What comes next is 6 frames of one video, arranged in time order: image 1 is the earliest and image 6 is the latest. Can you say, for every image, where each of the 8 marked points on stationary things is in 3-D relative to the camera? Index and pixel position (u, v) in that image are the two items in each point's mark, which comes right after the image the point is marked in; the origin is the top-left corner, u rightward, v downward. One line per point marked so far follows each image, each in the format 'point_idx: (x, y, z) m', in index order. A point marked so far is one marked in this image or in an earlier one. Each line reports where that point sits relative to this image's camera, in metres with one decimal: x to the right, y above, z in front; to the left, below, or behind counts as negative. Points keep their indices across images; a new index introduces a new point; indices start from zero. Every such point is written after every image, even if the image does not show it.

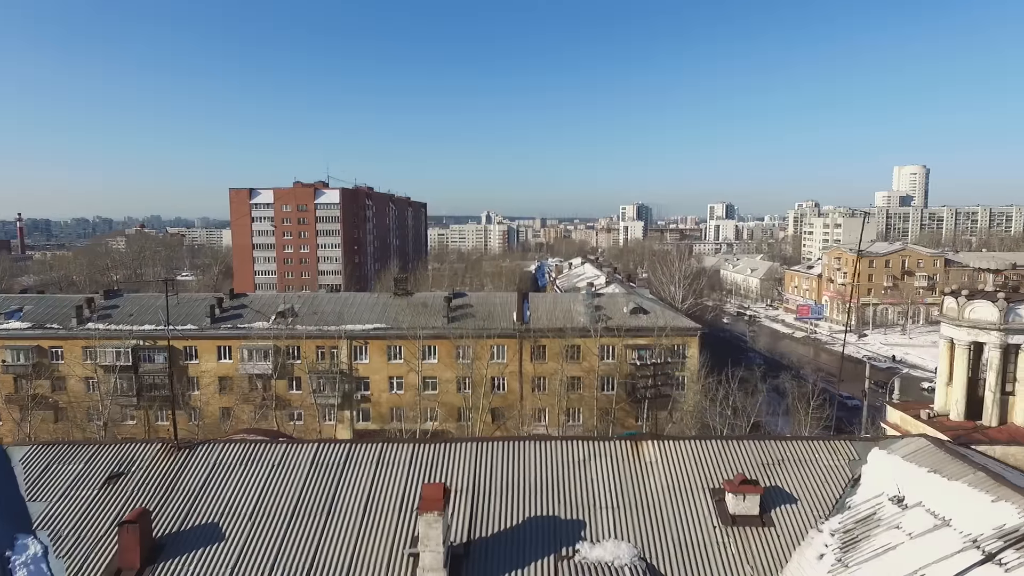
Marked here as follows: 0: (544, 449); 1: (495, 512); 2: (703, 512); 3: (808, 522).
0: (+0.4, -2.0, +7.2) m
1: (-0.2, -2.4, +6.4) m
2: (+2.1, -2.4, +6.4) m
3: (+3.1, -2.5, +6.2) m
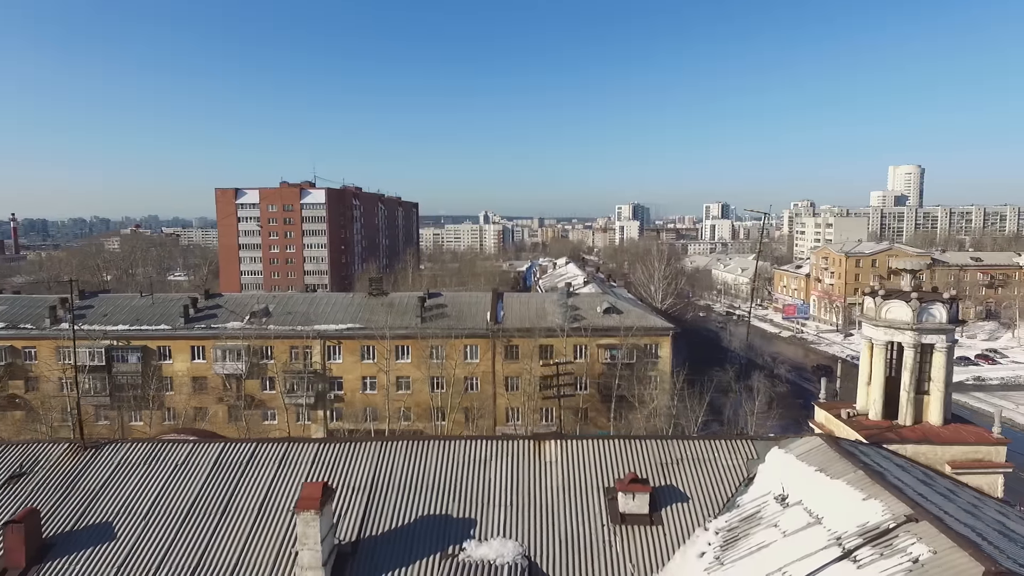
0: (-0.8, -2.0, +7.2) m
1: (-1.4, -2.4, +6.4) m
2: (+0.9, -2.4, +6.4) m
3: (+2.0, -2.5, +6.3) m
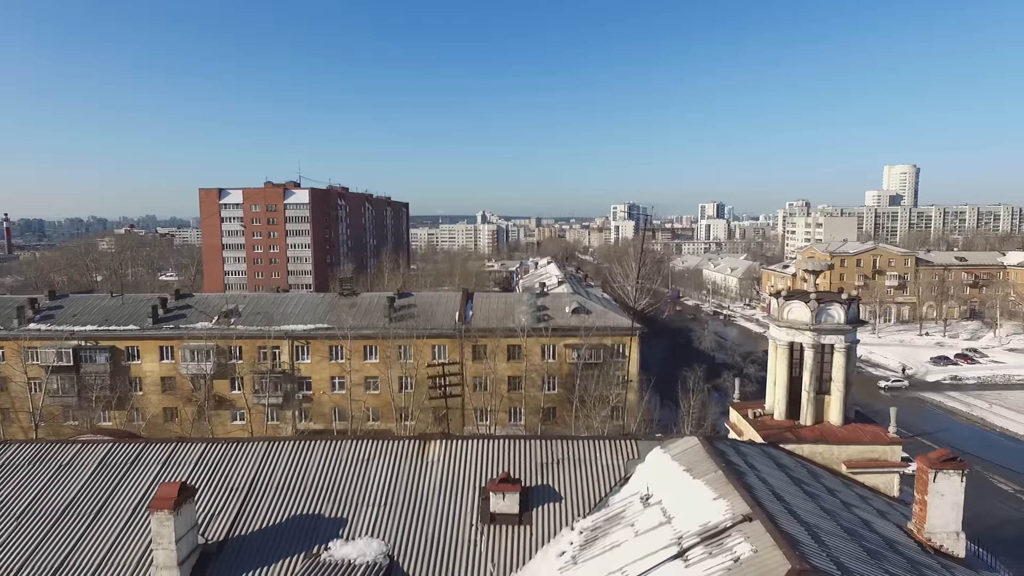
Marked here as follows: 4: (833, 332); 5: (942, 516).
0: (-2.2, -2.0, +7.3) m
1: (-2.8, -2.5, +6.5) m
2: (-0.5, -2.5, +6.5) m
3: (+0.5, -2.5, +6.4) m
4: (+4.6, -0.6, +8.4) m
5: (+4.7, -2.5, +6.4) m
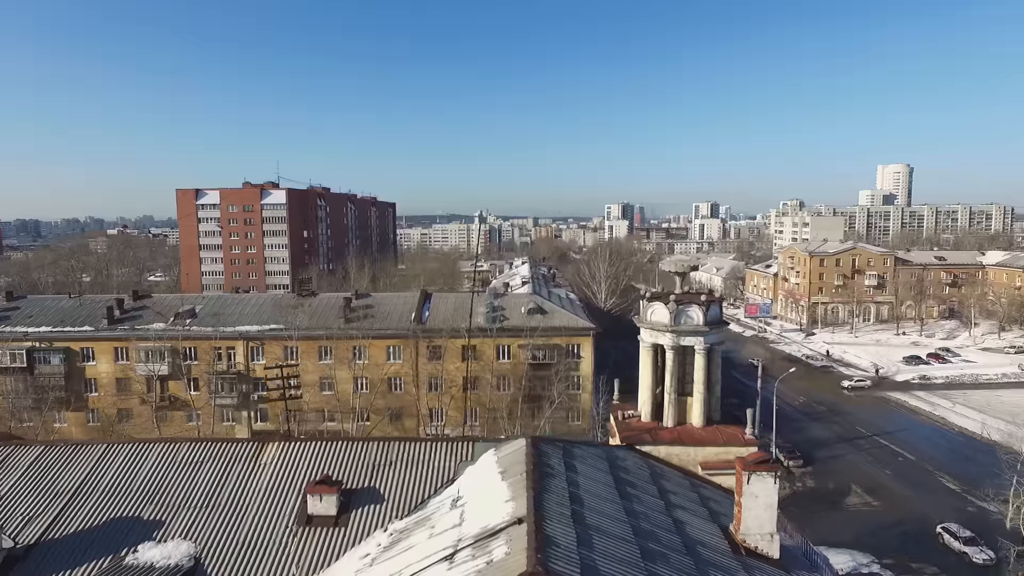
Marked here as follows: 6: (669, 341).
0: (-4.2, -2.0, +7.3) m
1: (-4.8, -2.5, +6.5) m
2: (-2.5, -2.5, +6.5) m
3: (-1.5, -2.6, +6.4) m
4: (+2.6, -0.7, +8.4) m
5: (+2.7, -2.5, +6.4) m
6: (+2.3, -0.8, +8.5) m
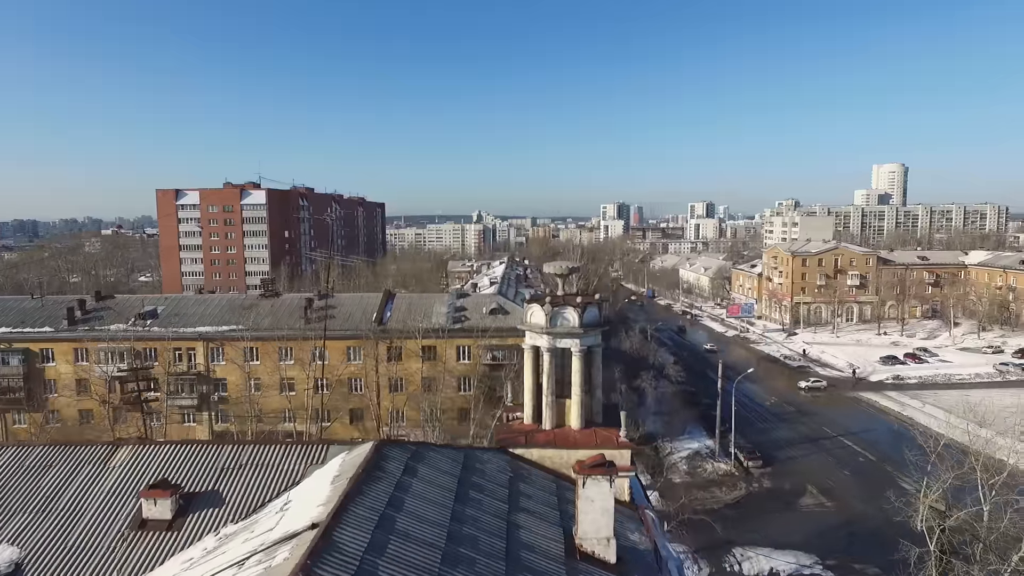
0: (-6.0, -2.0, +7.2) m
1: (-6.6, -2.5, +6.4) m
2: (-4.3, -2.5, +6.5) m
3: (-3.2, -2.6, +6.3) m
4: (+0.8, -0.7, +8.4) m
5: (+0.9, -2.5, +6.3) m
6: (+0.5, -0.8, +8.4) m
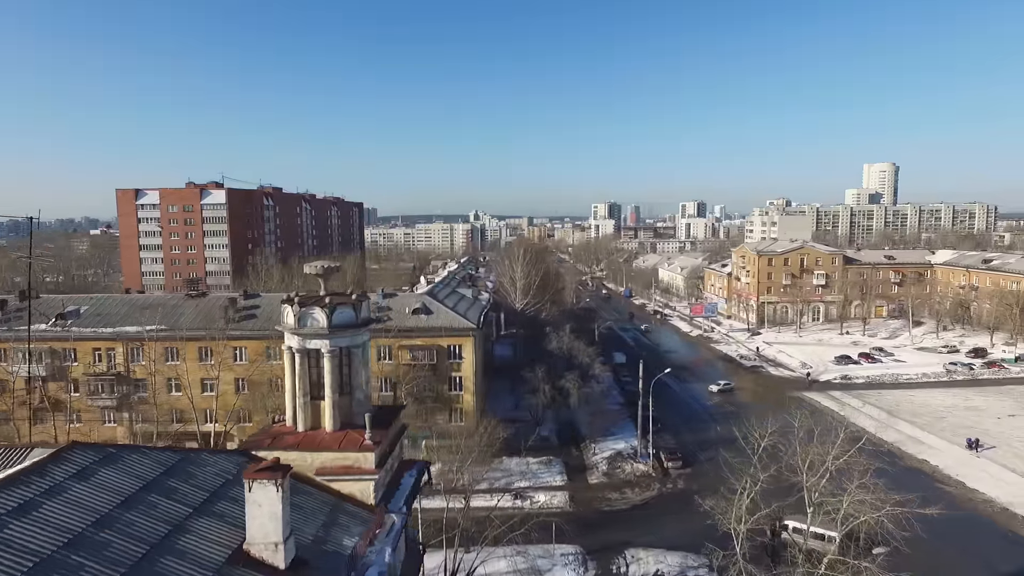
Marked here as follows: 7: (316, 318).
0: (-9.5, -2.0, +7.1) m
1: (-10.1, -2.5, +6.3) m
2: (-7.8, -2.5, +6.3) m
3: (-6.8, -2.6, +6.2) m
4: (-2.7, -0.7, +8.2) m
5: (-2.6, -2.5, +6.2) m
6: (-3.0, -0.8, +8.3) m
7: (-2.7, -0.4, +8.2) m
